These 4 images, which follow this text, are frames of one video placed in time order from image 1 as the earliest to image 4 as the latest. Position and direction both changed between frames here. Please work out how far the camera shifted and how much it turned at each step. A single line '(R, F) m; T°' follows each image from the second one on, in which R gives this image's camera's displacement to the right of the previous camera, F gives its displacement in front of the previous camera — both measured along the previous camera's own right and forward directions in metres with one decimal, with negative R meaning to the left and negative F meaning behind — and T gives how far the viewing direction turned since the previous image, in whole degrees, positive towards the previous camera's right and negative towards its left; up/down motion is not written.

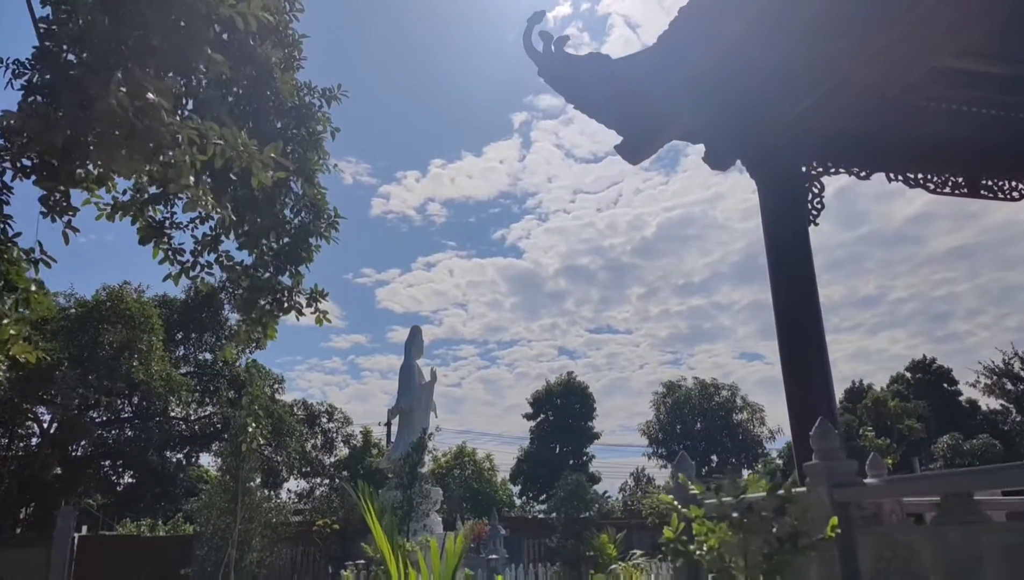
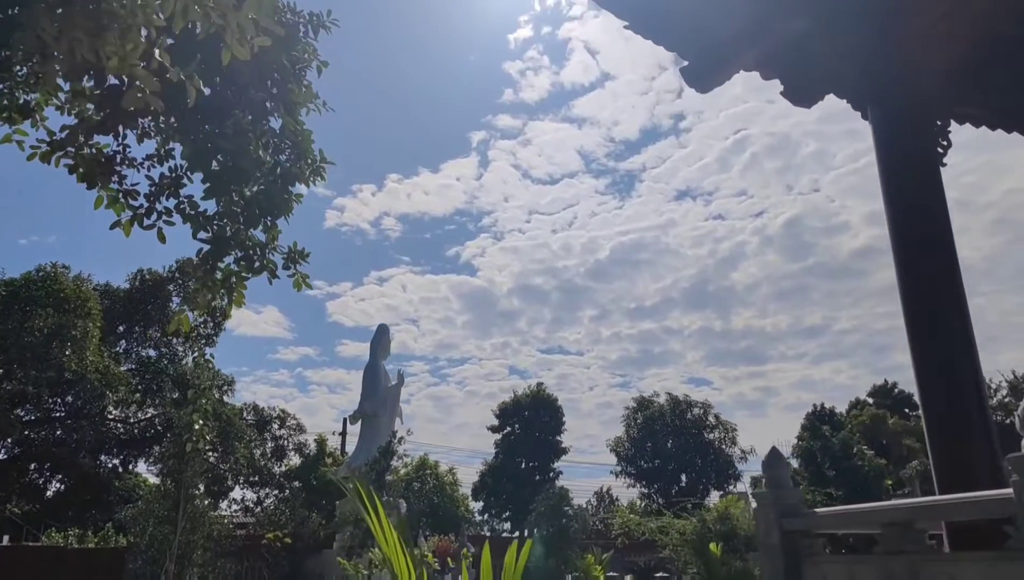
(-0.5, +1.0) m; +3°
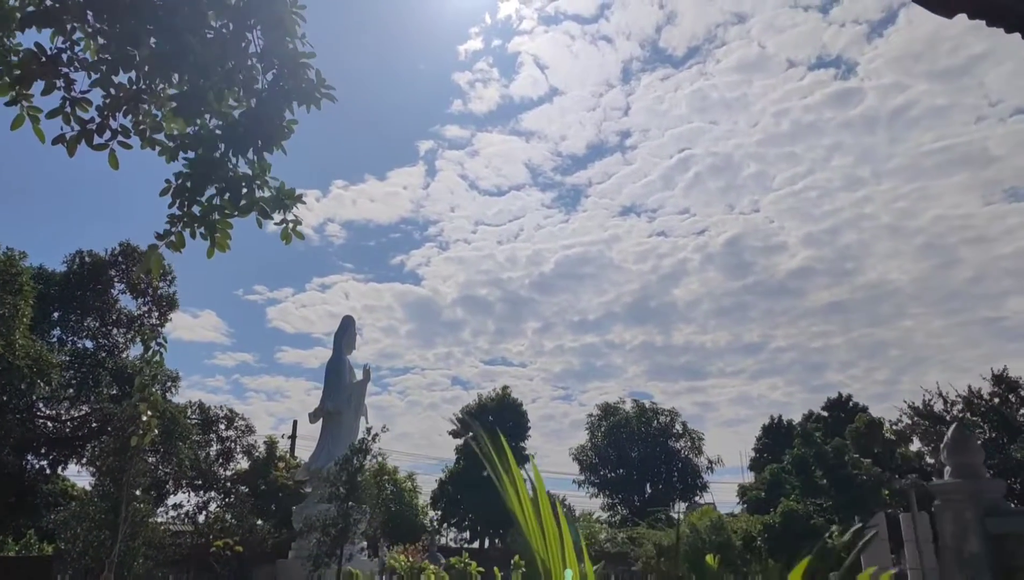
(-0.6, +0.9) m; +4°
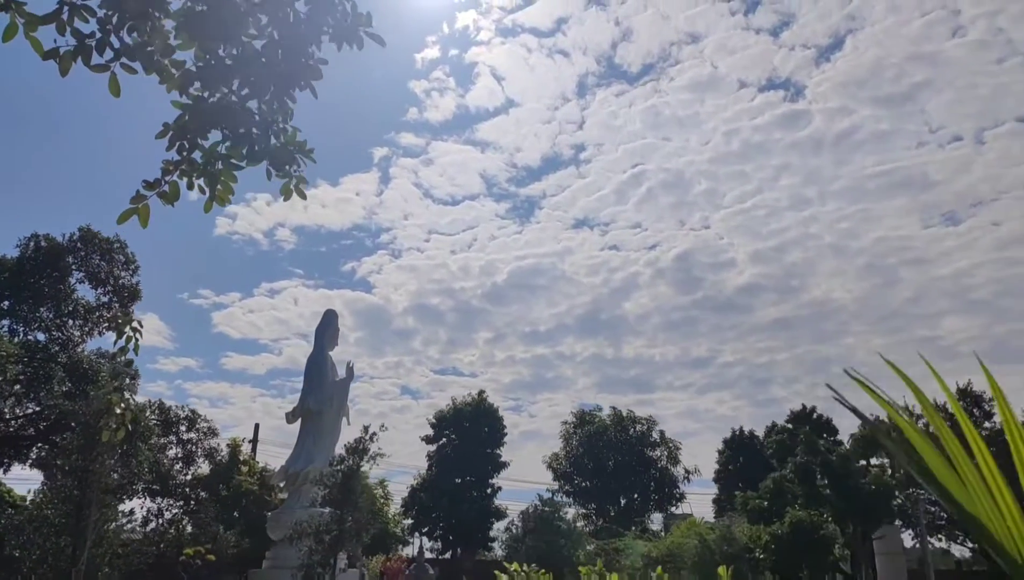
(-0.7, +0.6) m; +4°
